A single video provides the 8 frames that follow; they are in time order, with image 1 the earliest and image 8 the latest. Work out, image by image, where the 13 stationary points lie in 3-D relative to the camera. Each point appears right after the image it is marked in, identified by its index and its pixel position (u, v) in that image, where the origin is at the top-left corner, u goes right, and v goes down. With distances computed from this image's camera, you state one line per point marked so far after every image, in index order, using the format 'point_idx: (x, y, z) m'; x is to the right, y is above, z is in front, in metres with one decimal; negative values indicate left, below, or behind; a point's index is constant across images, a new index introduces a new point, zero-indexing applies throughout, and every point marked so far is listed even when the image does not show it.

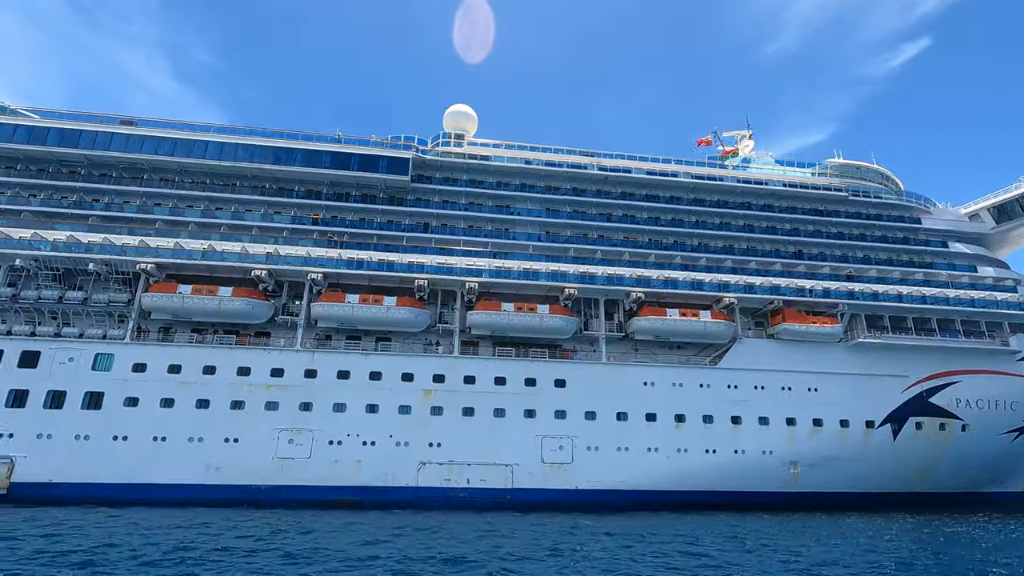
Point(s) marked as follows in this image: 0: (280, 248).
0: (-7.3, +1.3, +17.0) m
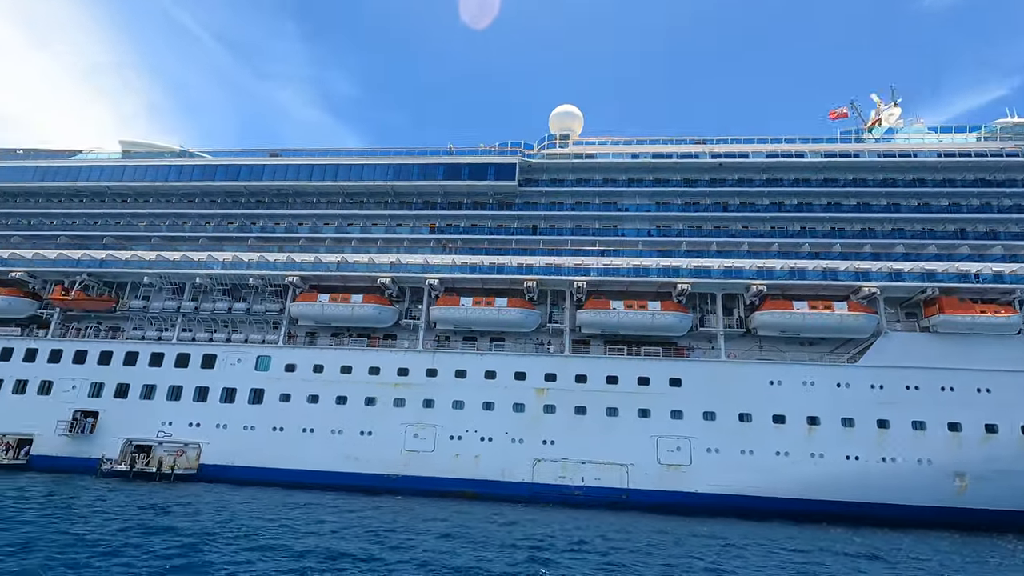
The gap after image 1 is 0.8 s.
0: (-3.8, +1.1, +18.4) m
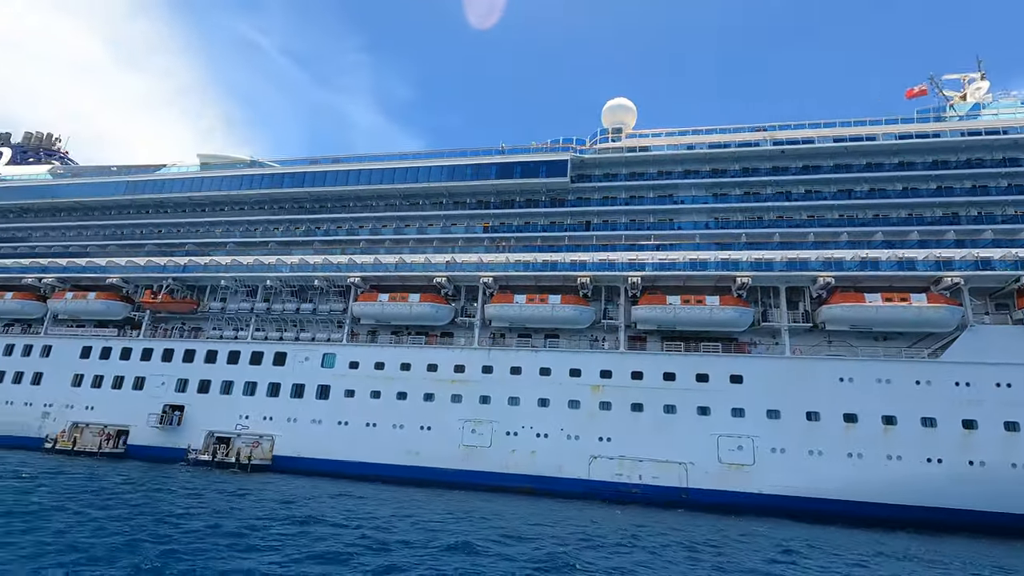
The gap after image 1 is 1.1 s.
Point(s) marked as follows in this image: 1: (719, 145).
0: (-1.9, +1.1, +18.8) m
1: (+7.4, +5.1, +19.1) m
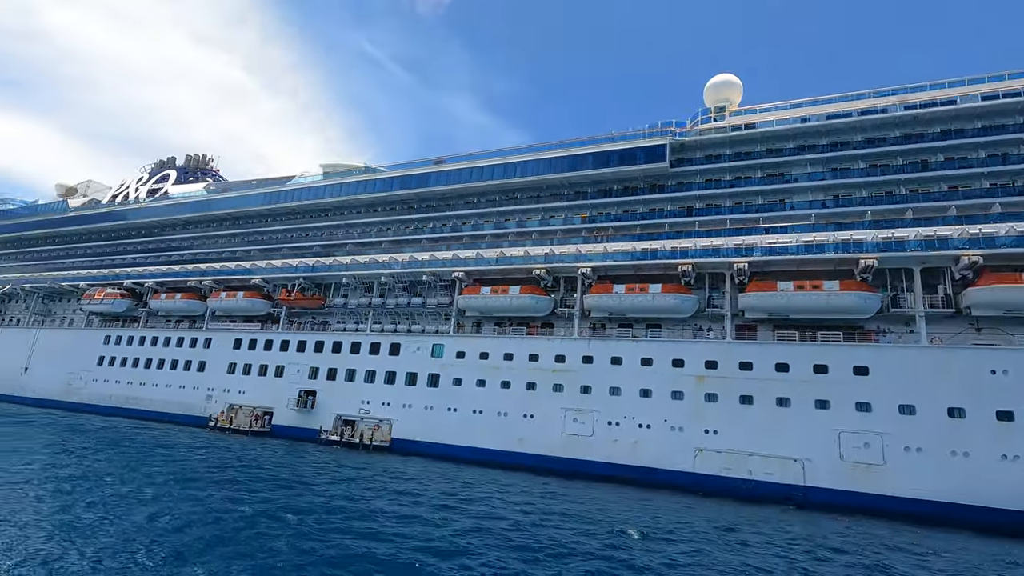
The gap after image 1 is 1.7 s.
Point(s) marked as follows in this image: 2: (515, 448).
0: (+1.5, +1.4, +19.1) m
1: (+10.6, +5.6, +17.5) m
2: (+0.1, -5.3, +17.7) m
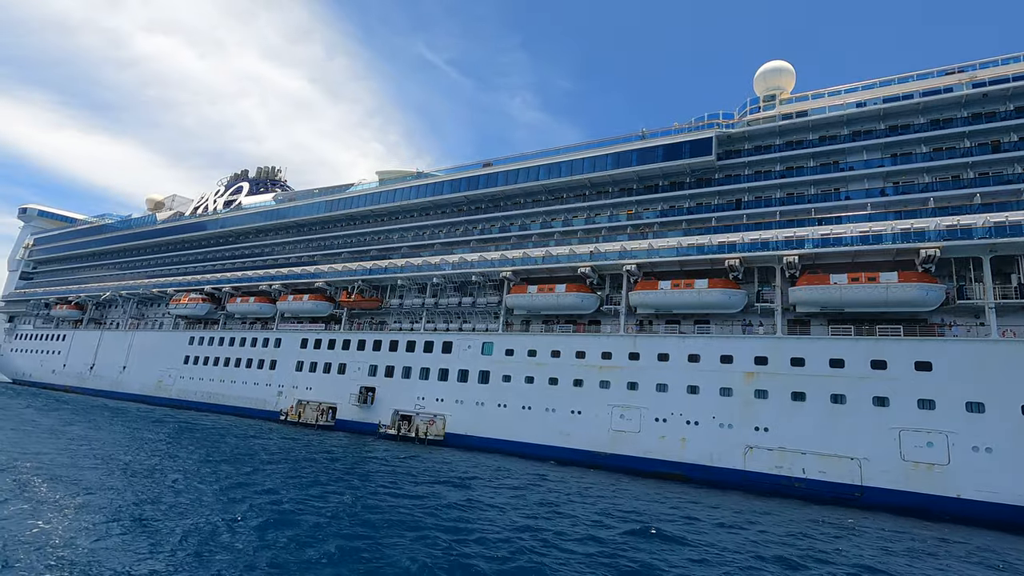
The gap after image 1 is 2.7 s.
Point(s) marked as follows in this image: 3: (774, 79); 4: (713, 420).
0: (+3.2, +1.5, +19.2) m
1: (+11.9, +5.9, +16.6) m
2: (+1.7, -5.2, +18.0) m
3: (+9.7, +7.8, +19.9) m
4: (+5.9, -3.9, +15.8) m
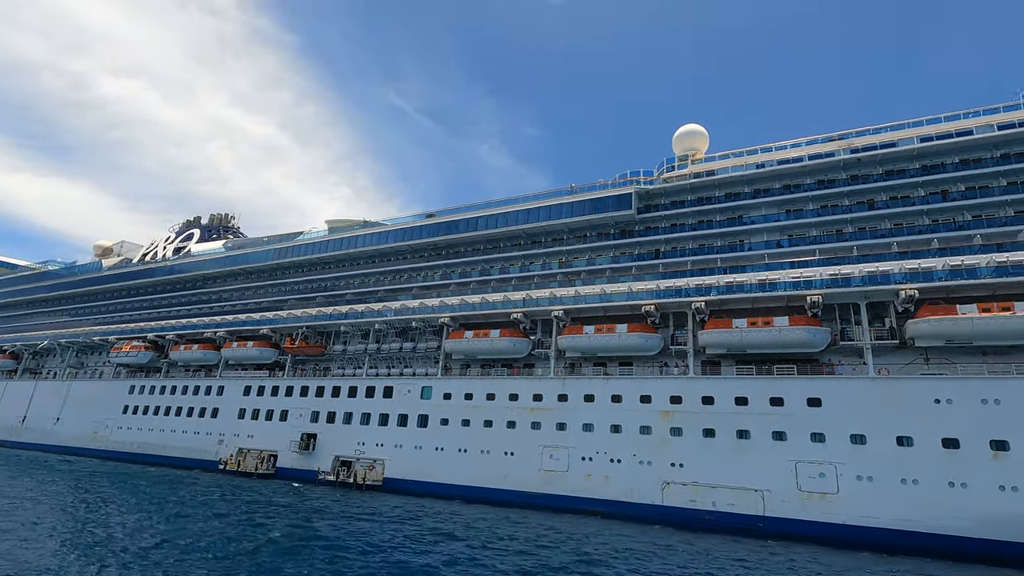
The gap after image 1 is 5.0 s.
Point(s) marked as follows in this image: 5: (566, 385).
0: (+0.8, -0.2, +20.3) m
1: (+9.6, +4.4, +18.6) m
2: (-0.5, -6.8, +18.5) m
3: (+7.2, +6.0, +21.9) m
4: (+3.8, -5.3, +16.7) m
5: (+1.9, -3.3, +18.5) m
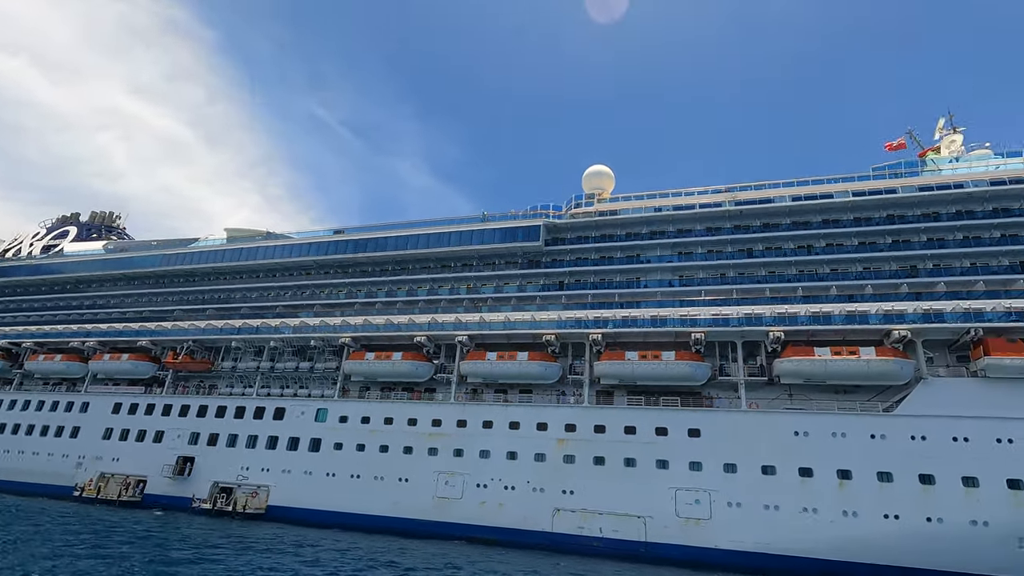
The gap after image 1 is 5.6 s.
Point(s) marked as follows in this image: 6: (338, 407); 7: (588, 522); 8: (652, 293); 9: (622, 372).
0: (-2.8, -1.1, +20.3) m
1: (+6.4, +3.1, +20.2) m
2: (-4.1, -7.5, +18.0) m
3: (+3.7, +4.7, +23.2) m
4: (+0.5, -6.2, +17.0) m
5: (-1.6, -4.2, +18.5) m
6: (-6.5, -4.4, +19.9) m
7: (+2.3, -7.1, +16.1) m
8: (+4.9, -0.2, +18.9) m
9: (+3.6, -2.7, +17.3) m
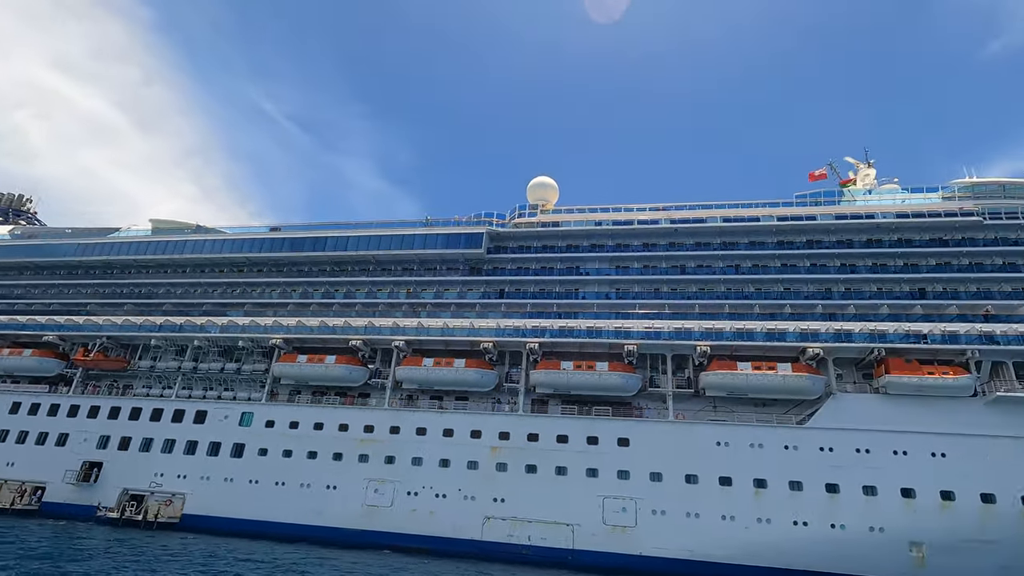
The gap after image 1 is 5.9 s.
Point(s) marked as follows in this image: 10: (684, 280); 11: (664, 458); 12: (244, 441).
0: (-5.1, -1.2, +20.0) m
1: (+4.3, +2.6, +20.8) m
2: (-6.4, -7.6, +17.4) m
3: (+1.3, +4.2, +23.5) m
4: (-1.7, -6.4, +16.9) m
5: (-3.8, -4.4, +18.2) m
6: (-8.8, -4.4, +19.1) m
7: (+0.2, -7.3, +16.2) m
8: (+2.8, -0.6, +19.3) m
9: (+1.5, -3.1, +17.6) m
10: (+6.2, +0.3, +19.2) m
11: (+4.6, -5.1, +16.3) m
12: (-9.4, -5.4, +18.8) m
